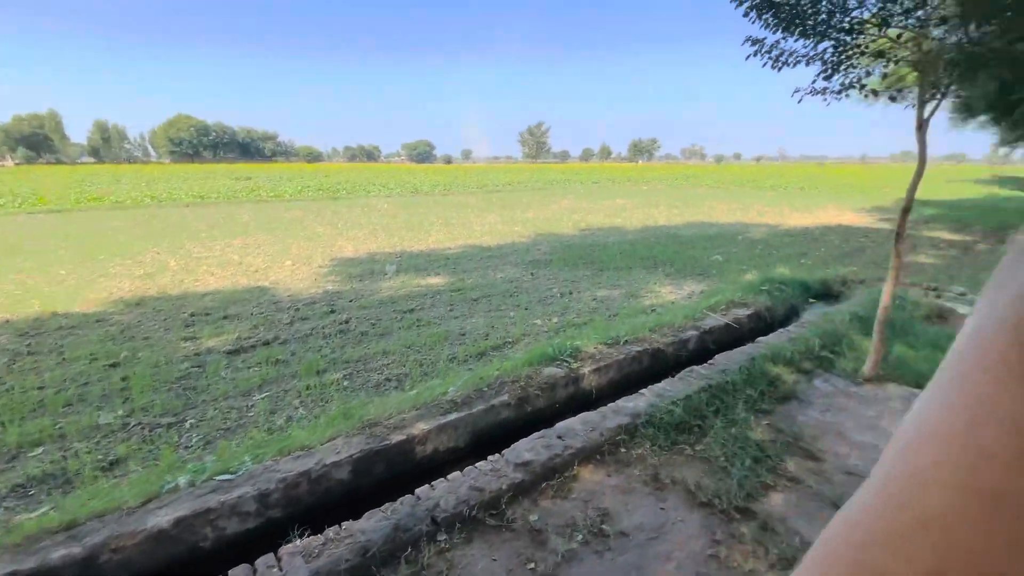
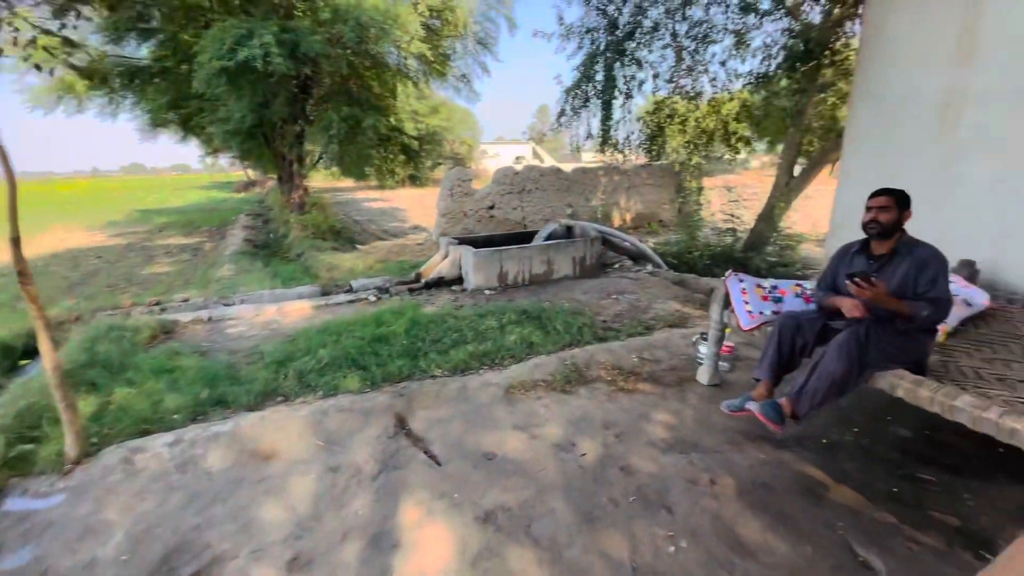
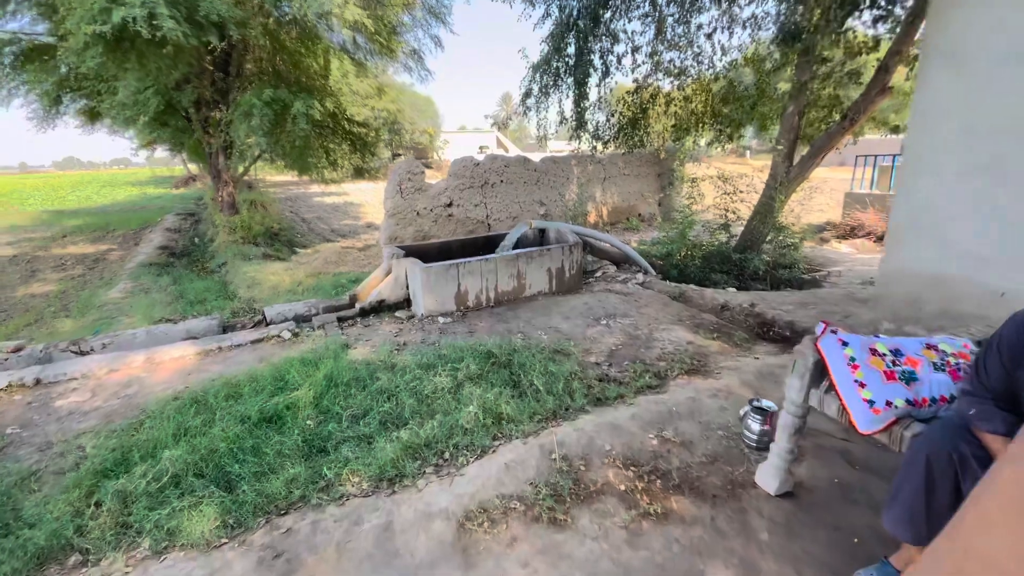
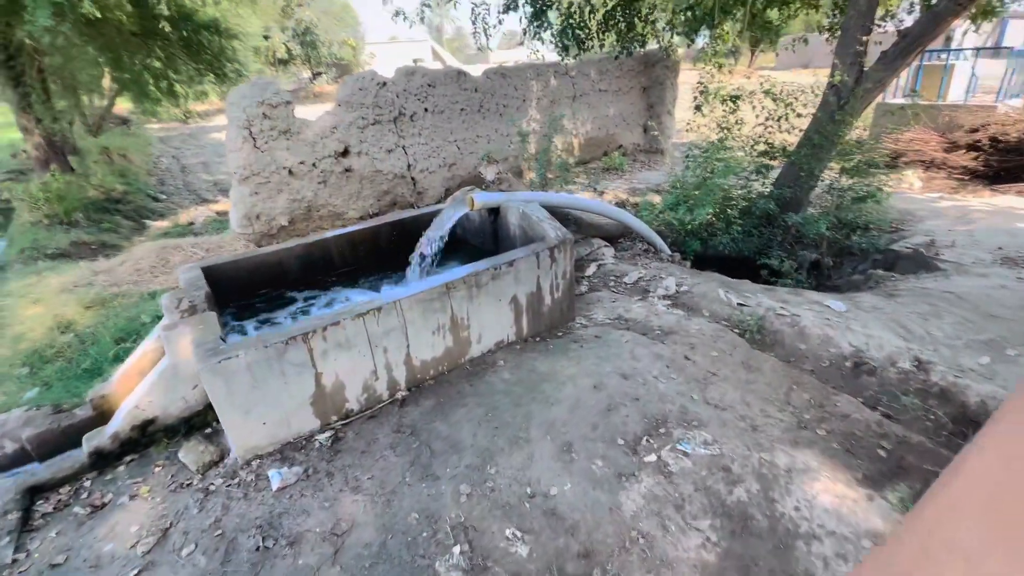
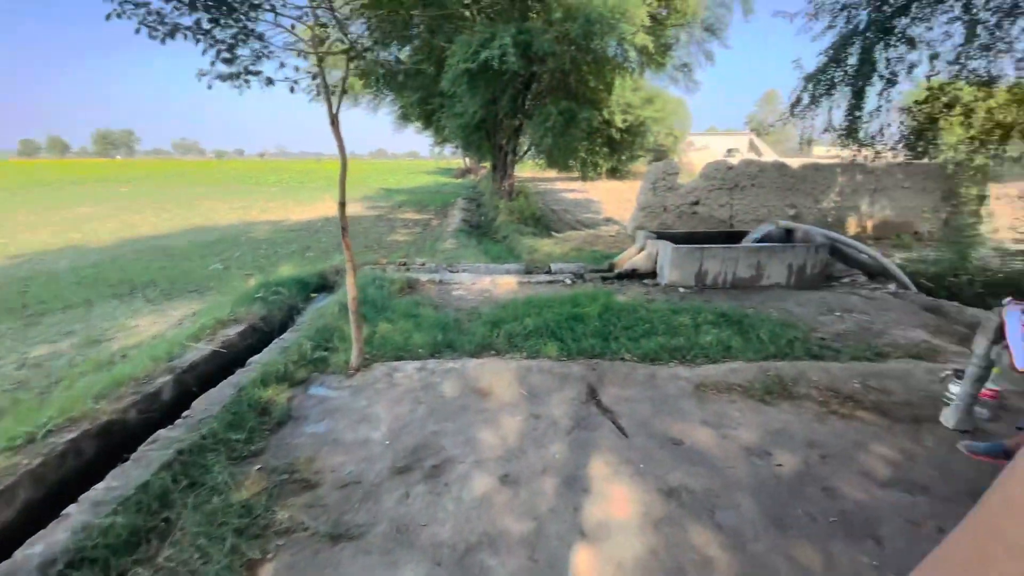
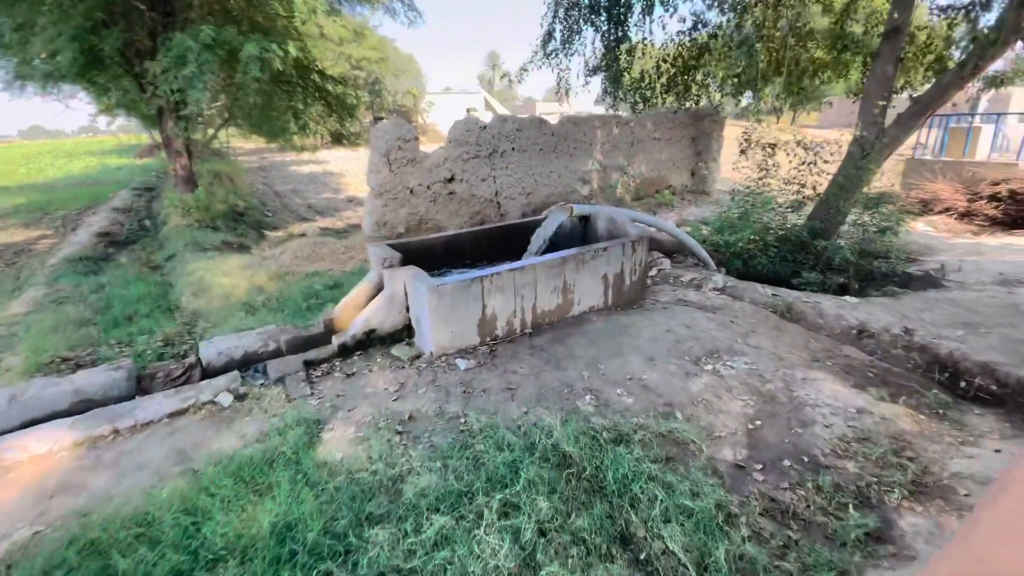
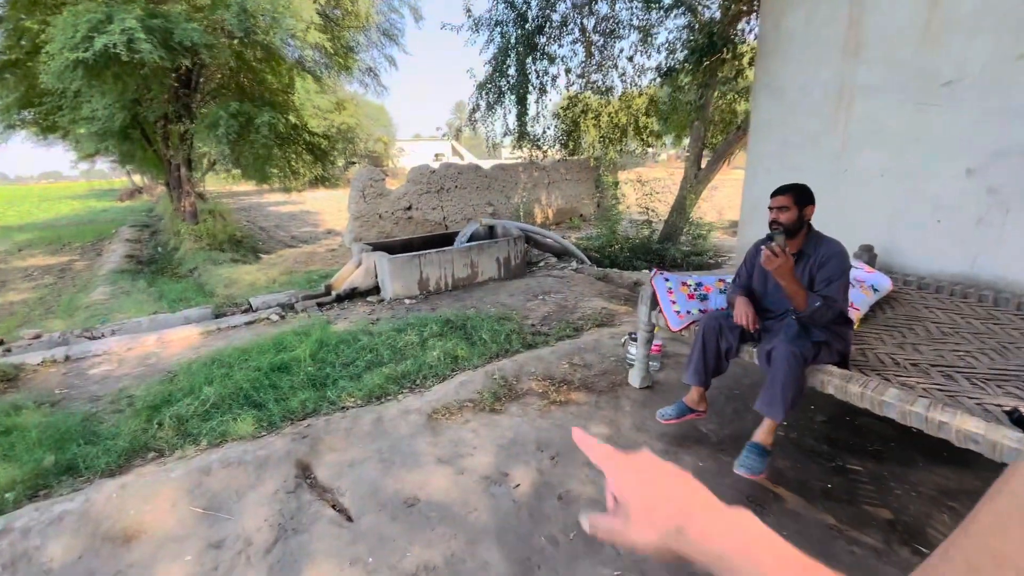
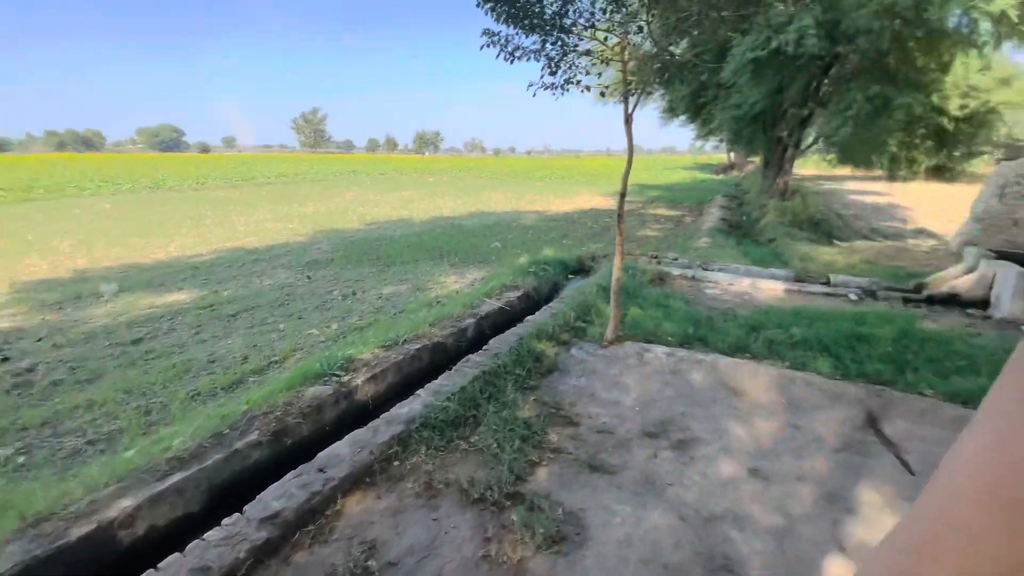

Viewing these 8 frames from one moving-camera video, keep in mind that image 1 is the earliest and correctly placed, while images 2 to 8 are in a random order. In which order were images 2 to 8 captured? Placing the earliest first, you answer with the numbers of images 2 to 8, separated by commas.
8, 5, 2, 7, 3, 6, 4
